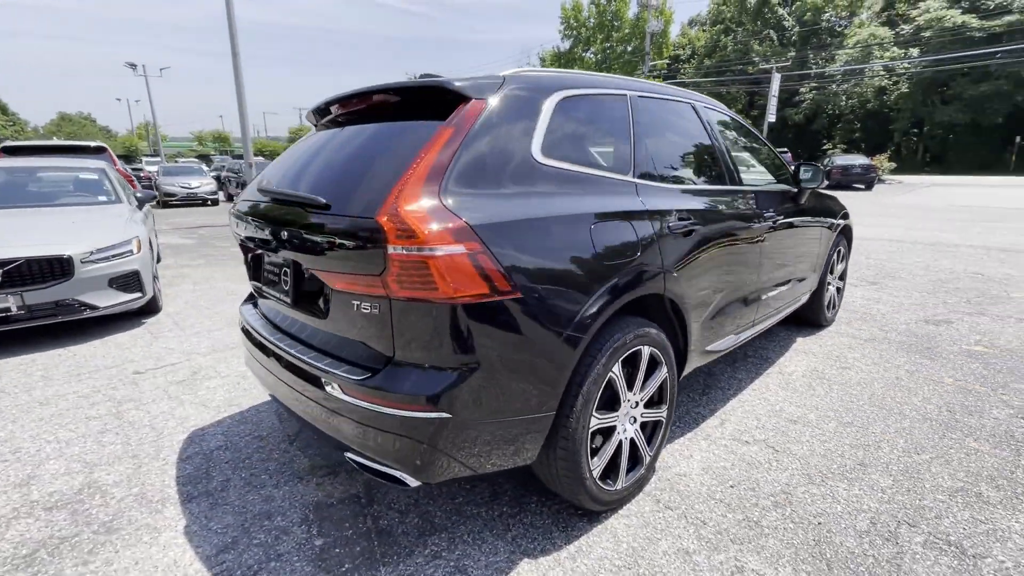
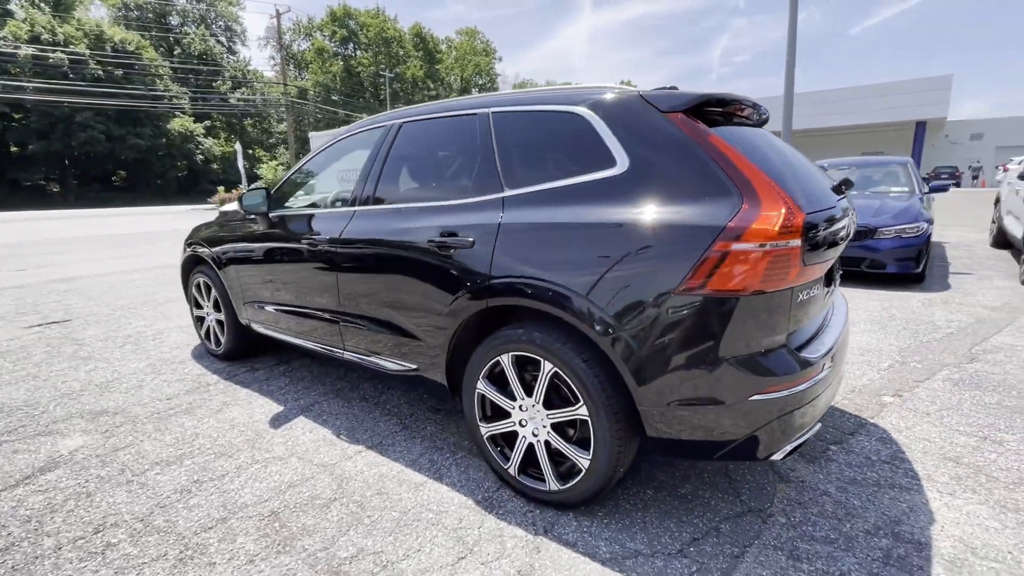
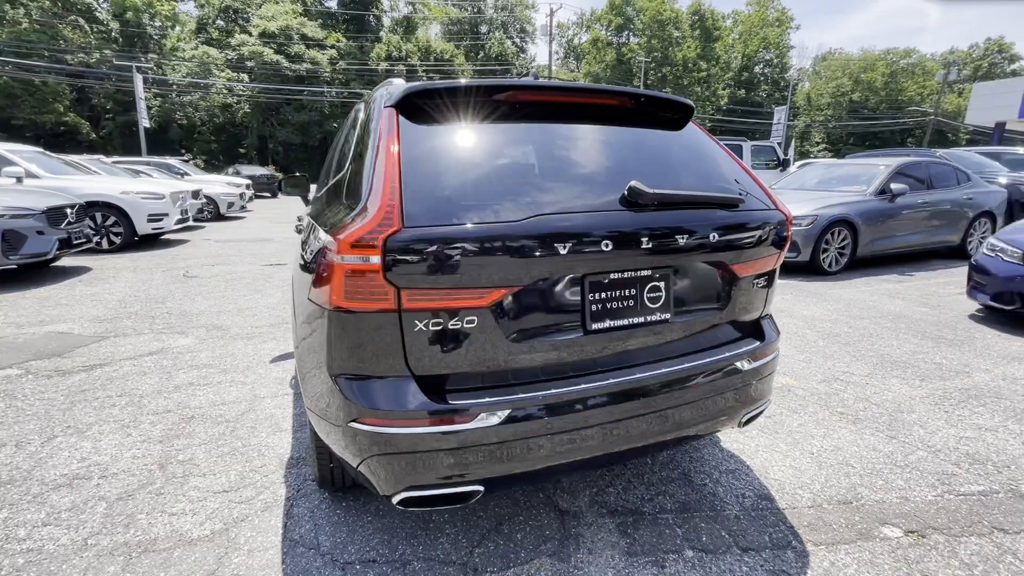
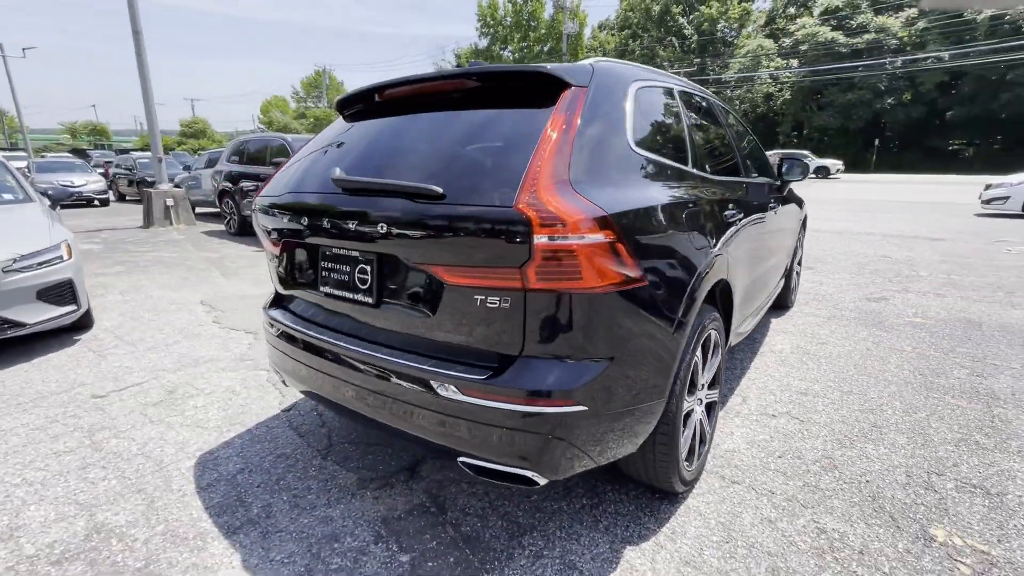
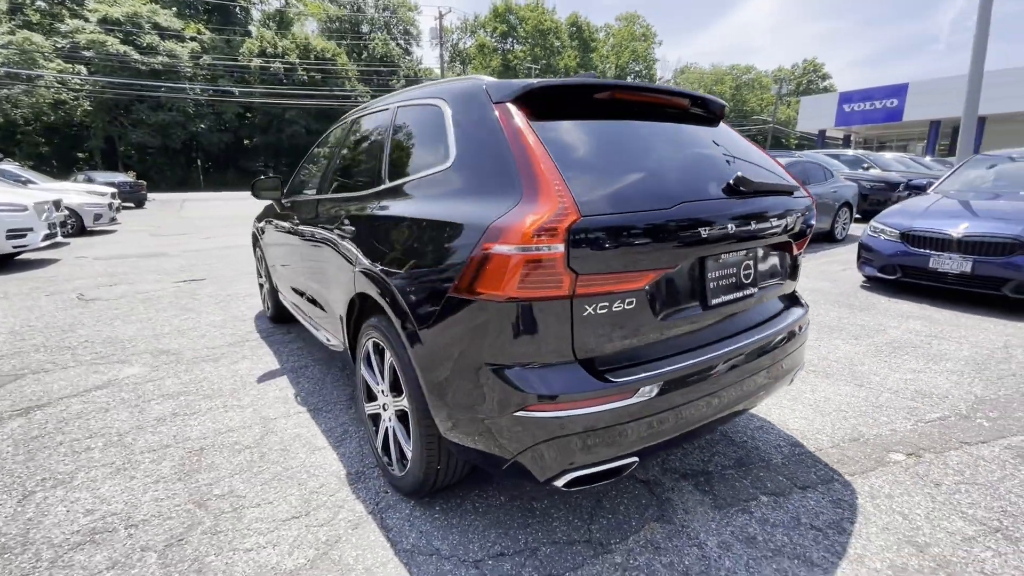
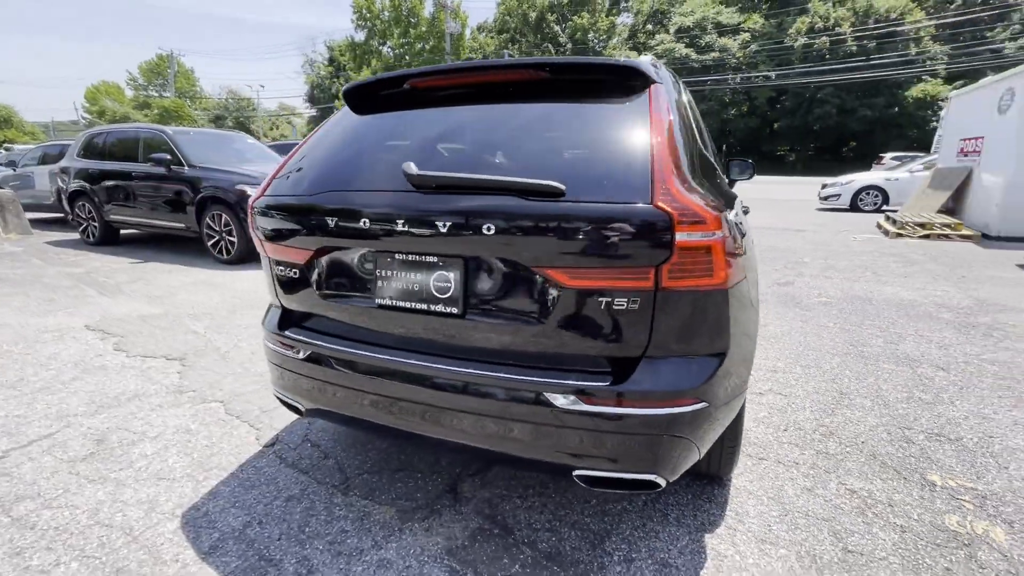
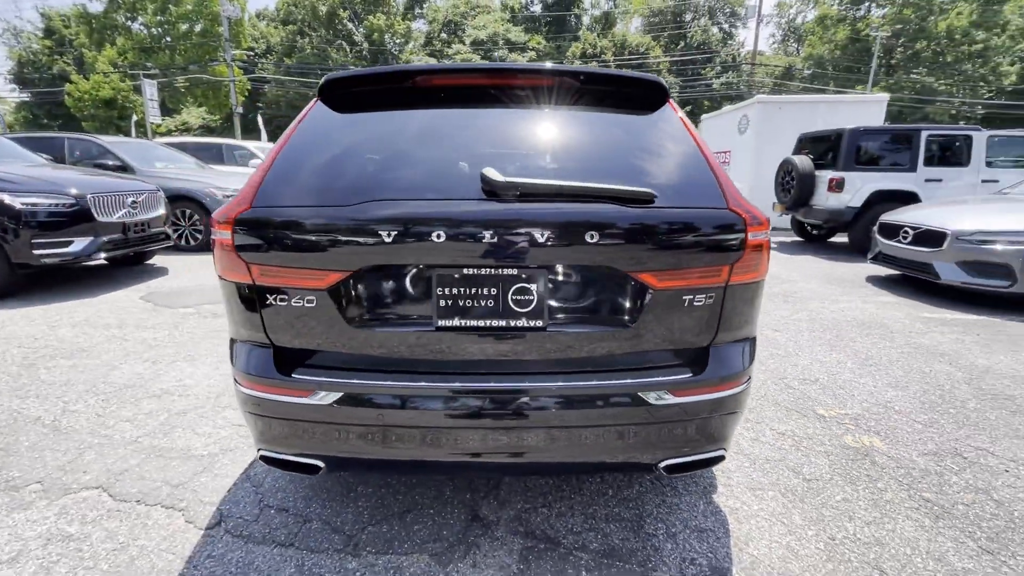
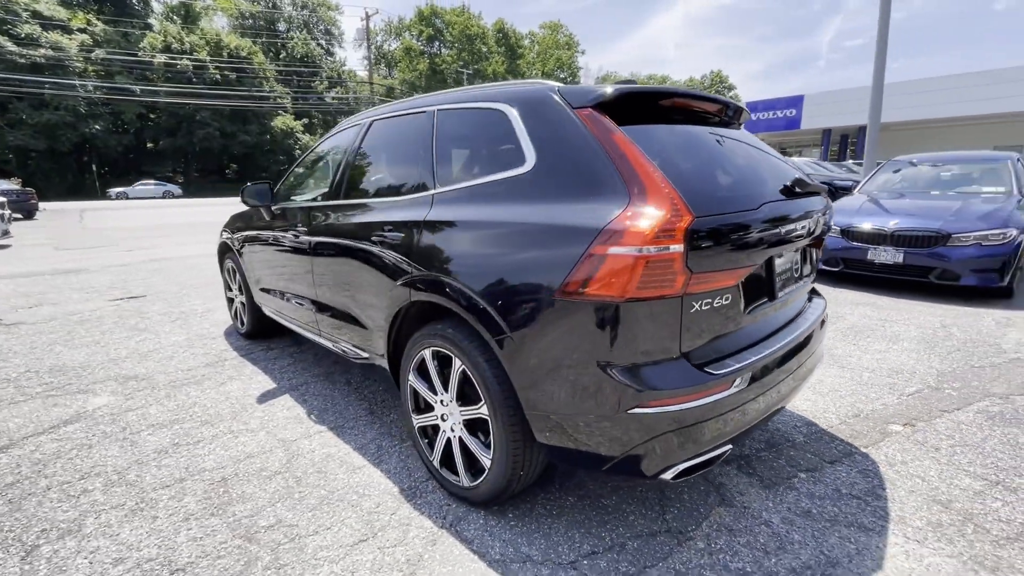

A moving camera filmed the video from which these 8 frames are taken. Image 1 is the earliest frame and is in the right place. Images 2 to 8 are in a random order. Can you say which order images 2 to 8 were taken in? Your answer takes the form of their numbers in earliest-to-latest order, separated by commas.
4, 6, 7, 3, 5, 8, 2
